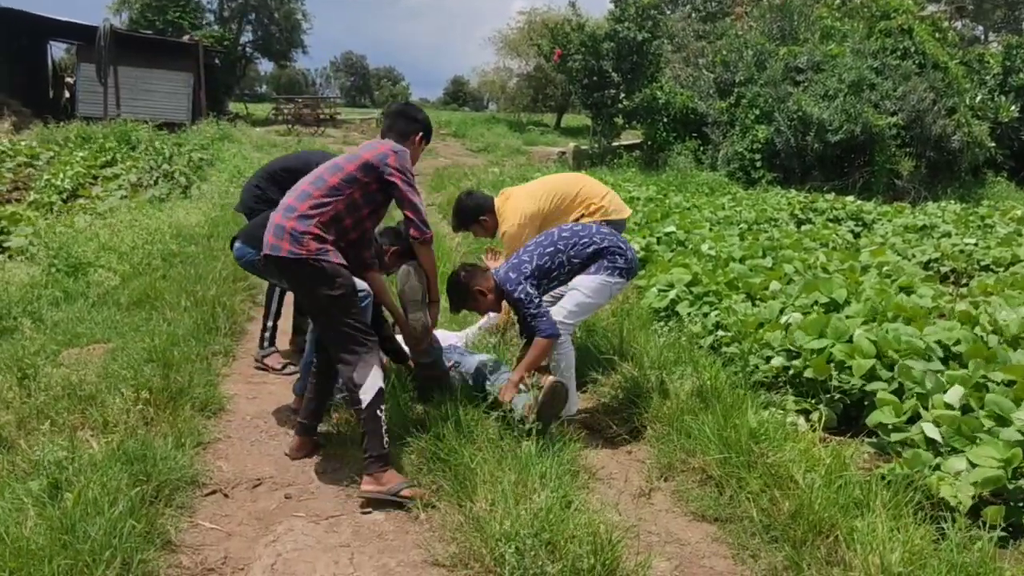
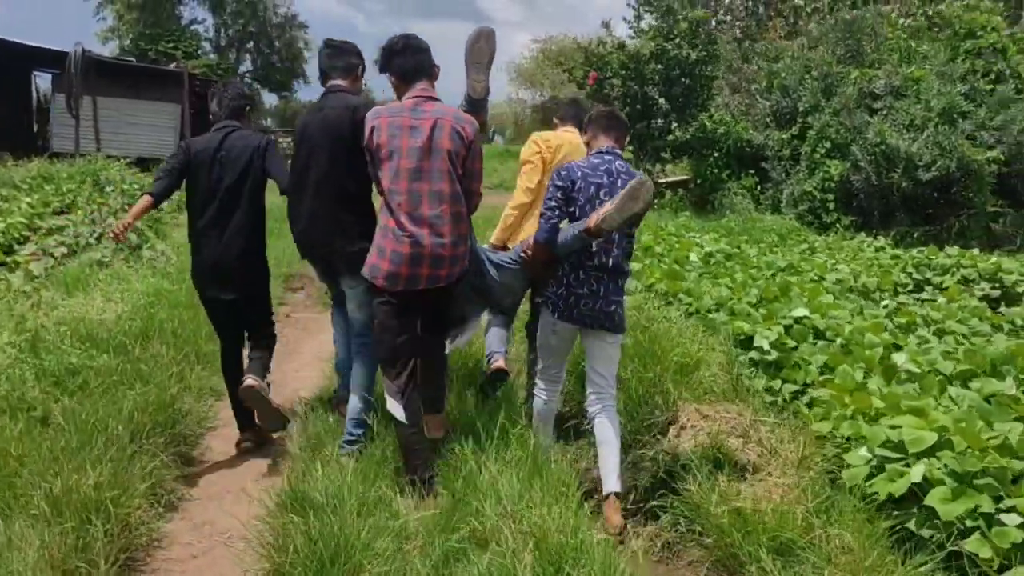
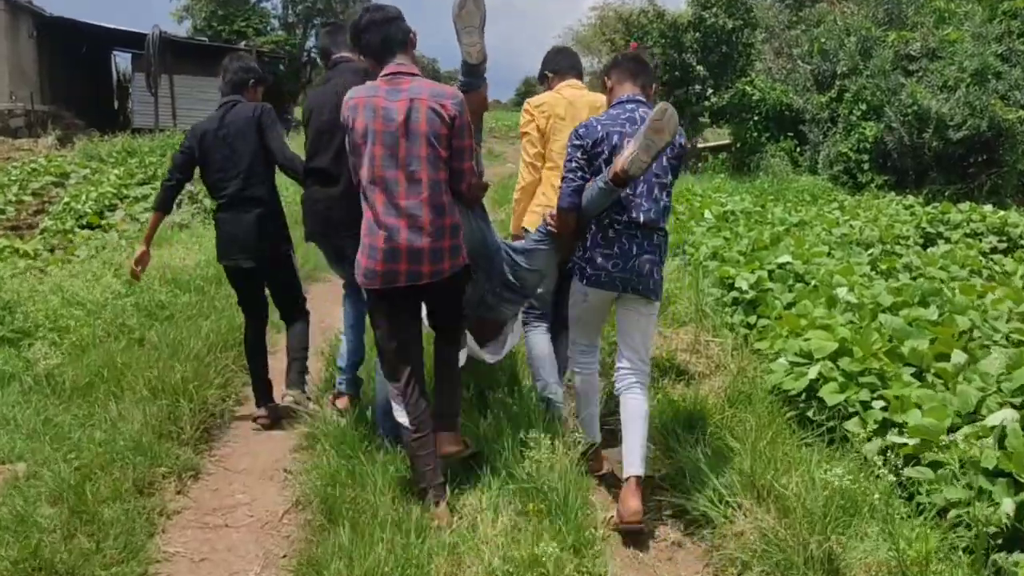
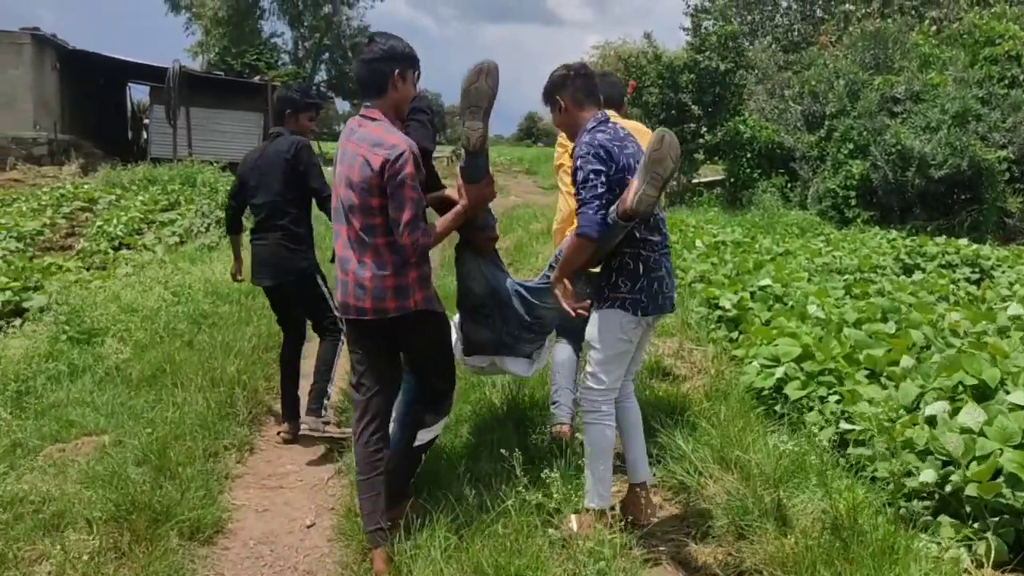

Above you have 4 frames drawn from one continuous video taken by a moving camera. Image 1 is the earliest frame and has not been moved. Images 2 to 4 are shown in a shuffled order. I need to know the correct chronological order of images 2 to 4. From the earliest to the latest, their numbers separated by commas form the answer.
4, 3, 2
